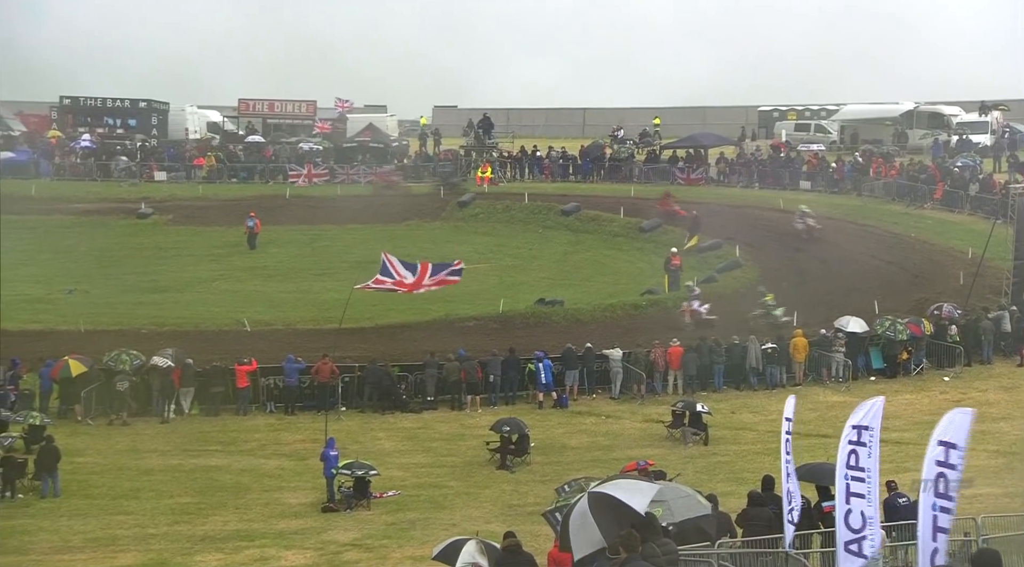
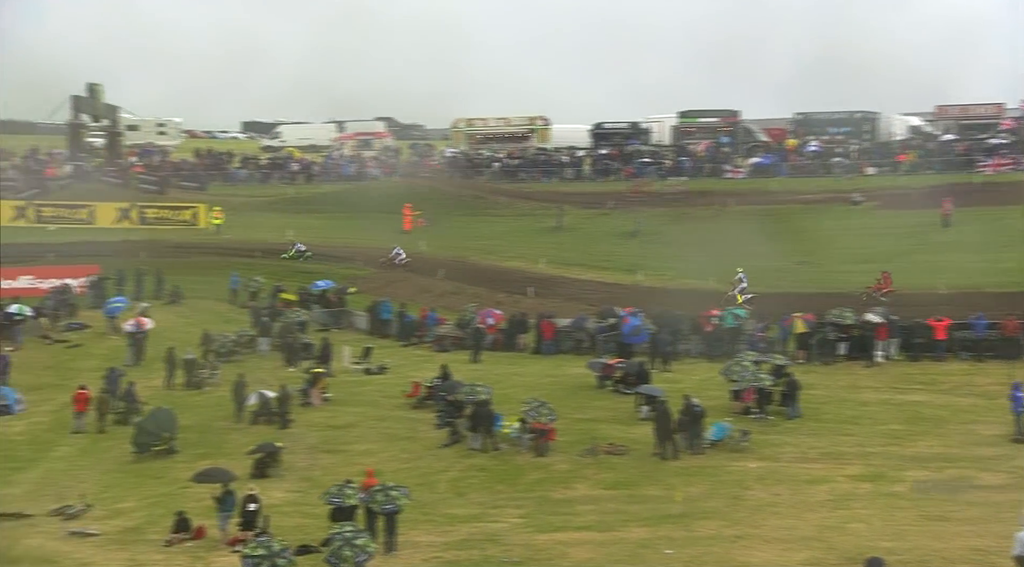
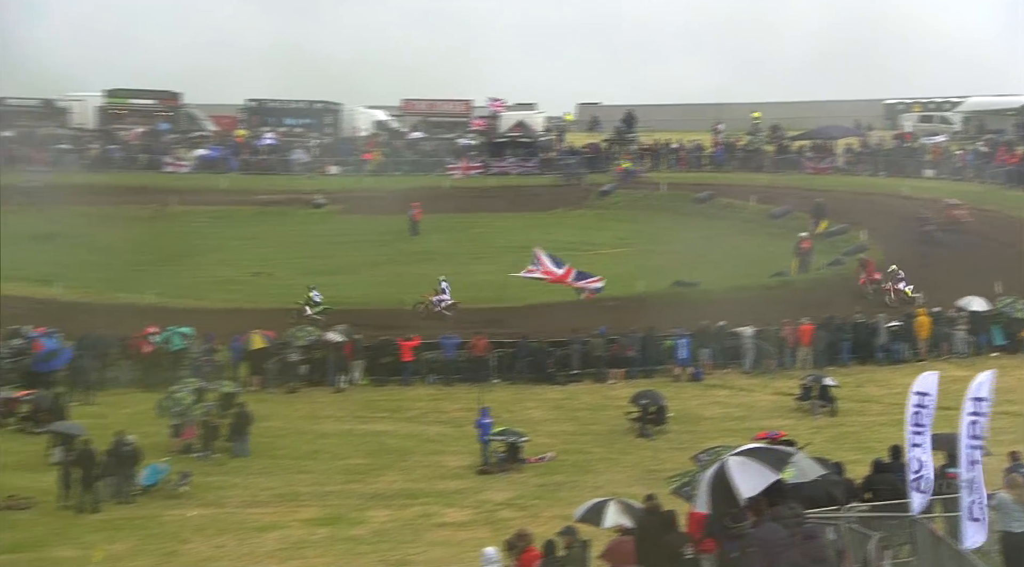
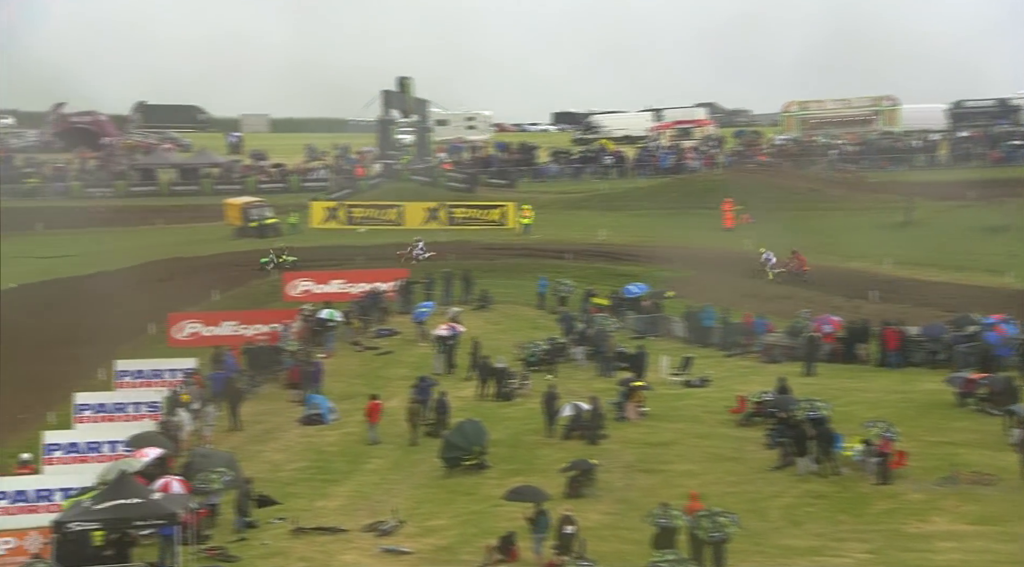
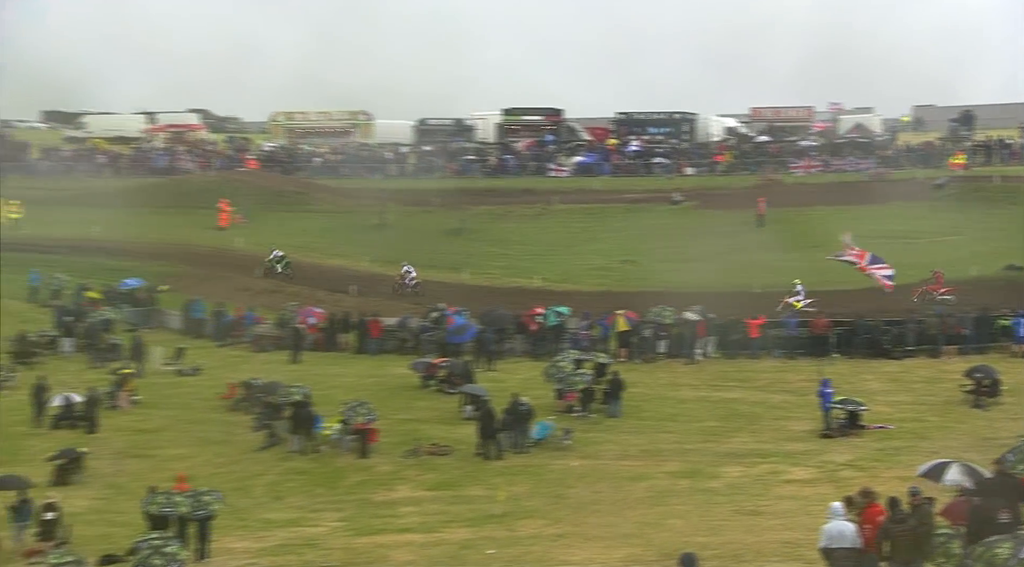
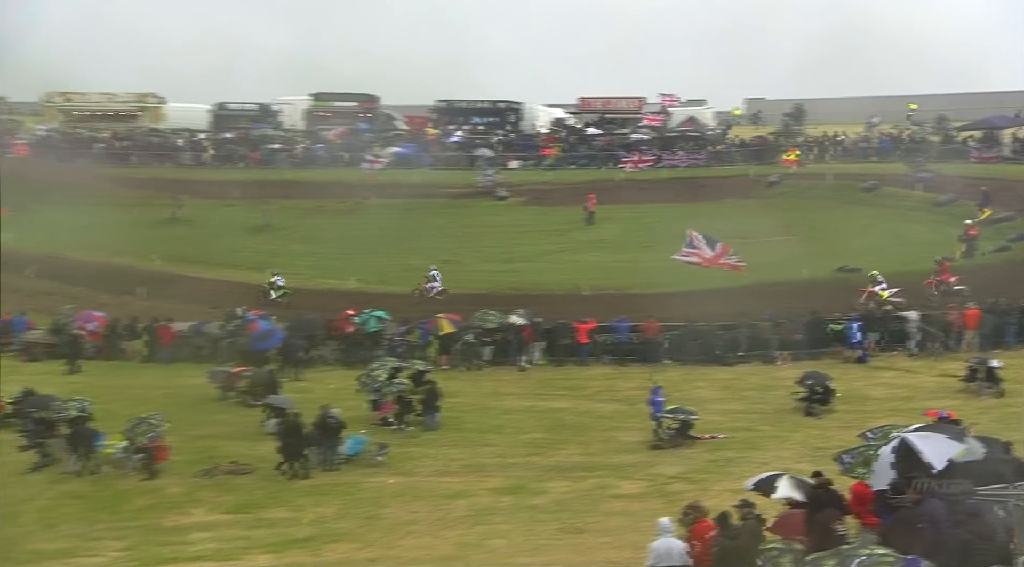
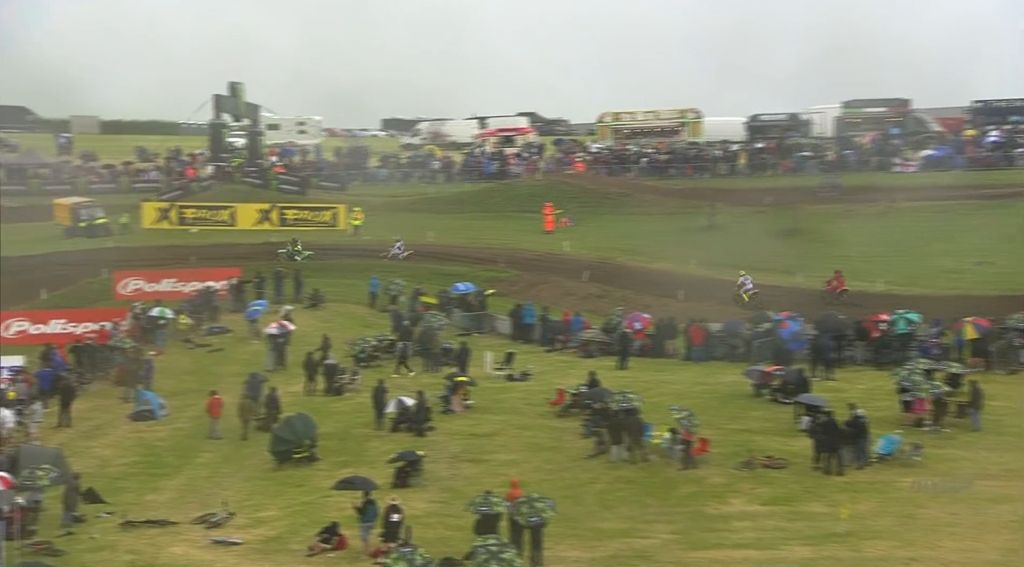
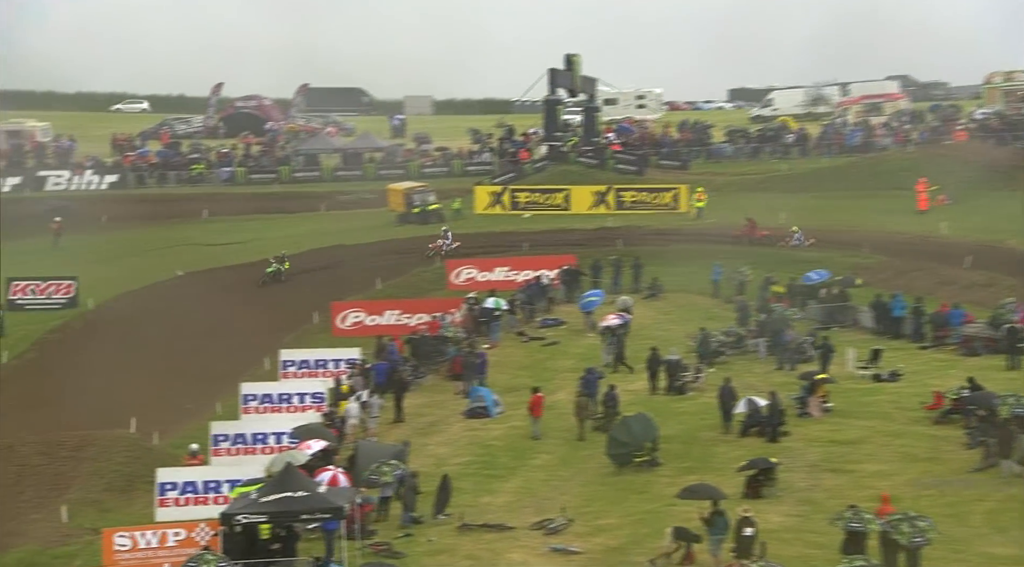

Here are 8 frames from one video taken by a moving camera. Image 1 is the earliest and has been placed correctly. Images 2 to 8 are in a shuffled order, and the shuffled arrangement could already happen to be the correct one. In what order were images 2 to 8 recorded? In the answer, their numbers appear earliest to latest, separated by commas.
3, 6, 5, 2, 7, 4, 8
